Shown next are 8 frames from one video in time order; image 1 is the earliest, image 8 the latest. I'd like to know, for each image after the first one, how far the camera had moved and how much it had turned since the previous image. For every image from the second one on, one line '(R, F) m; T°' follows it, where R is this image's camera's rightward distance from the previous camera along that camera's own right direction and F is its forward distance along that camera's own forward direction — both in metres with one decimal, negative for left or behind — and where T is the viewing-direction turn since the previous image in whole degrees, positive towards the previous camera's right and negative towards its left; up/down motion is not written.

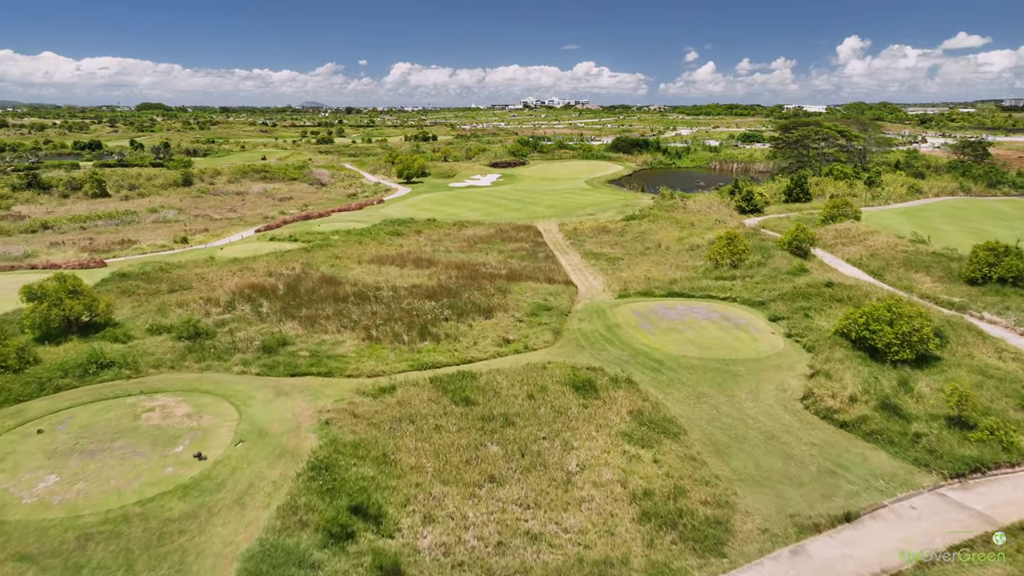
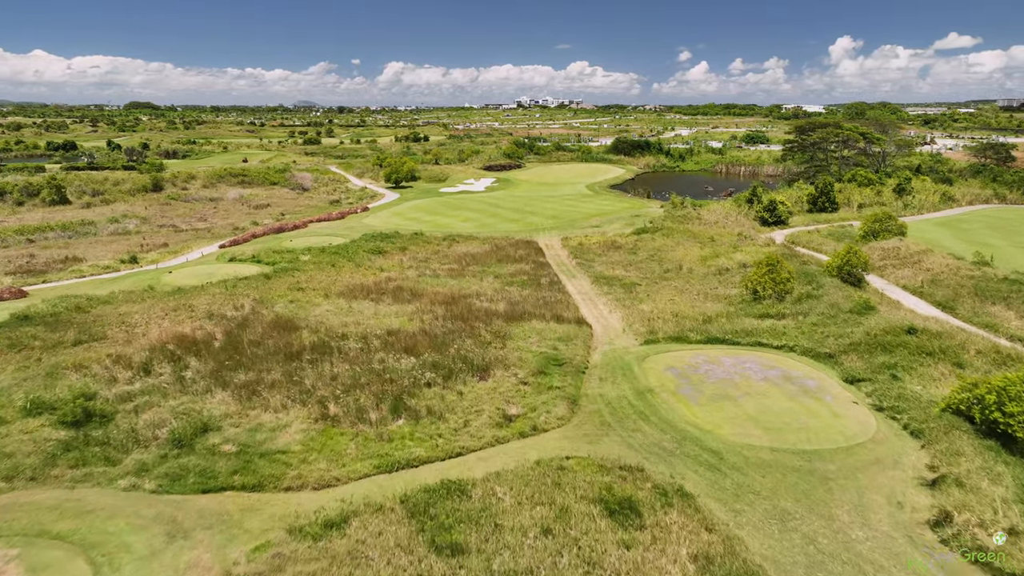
(-0.2, +4.7) m; 0°
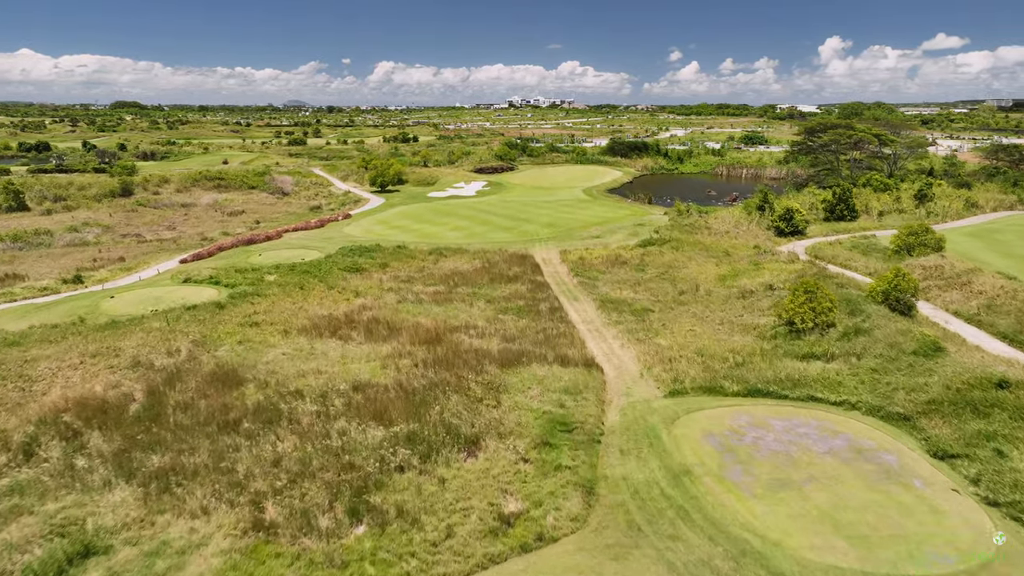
(-0.1, +3.6) m; +1°
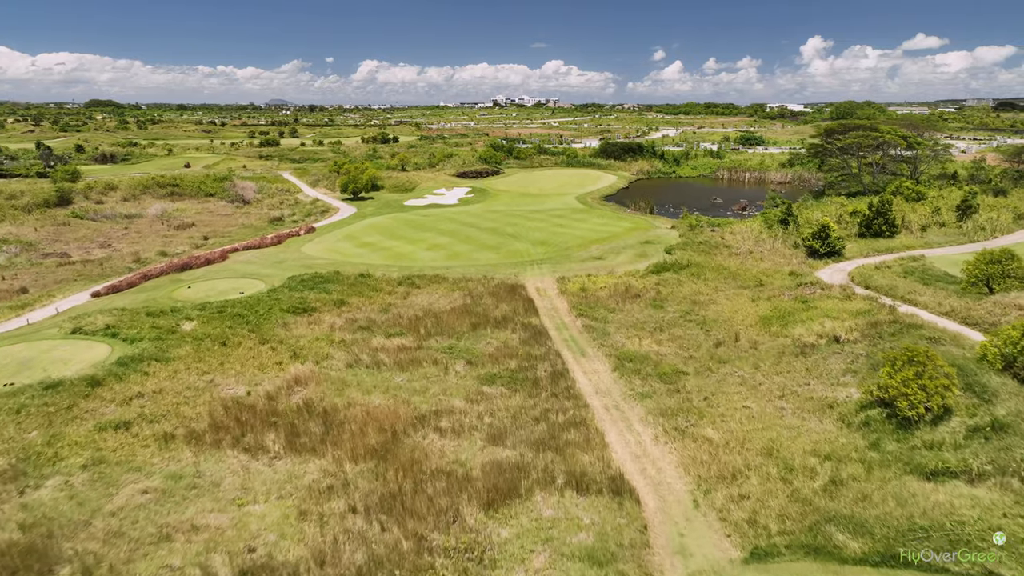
(-0.1, +6.0) m; +1°
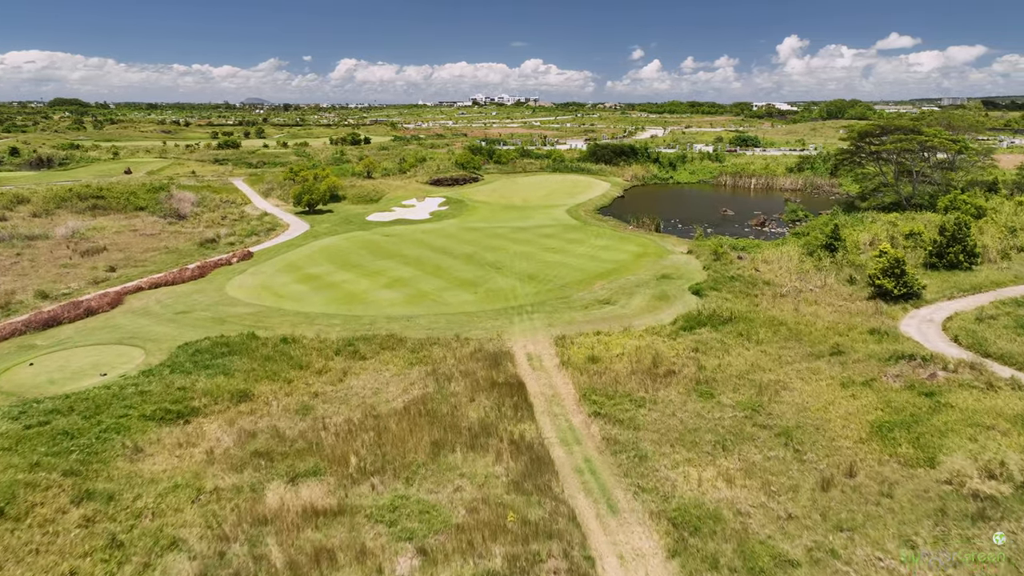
(0.0, +7.9) m; +2°
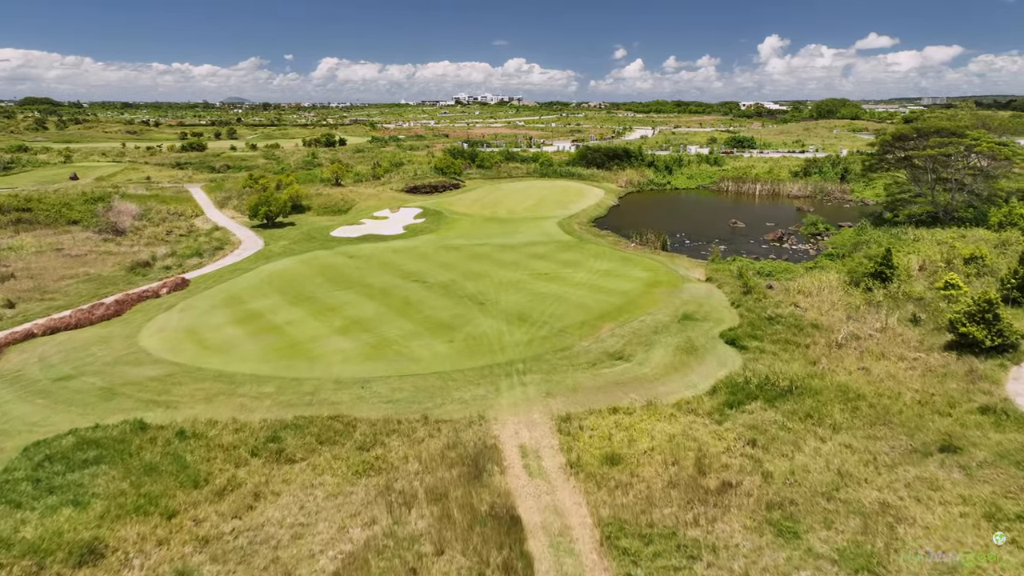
(-0.1, +5.7) m; +1°
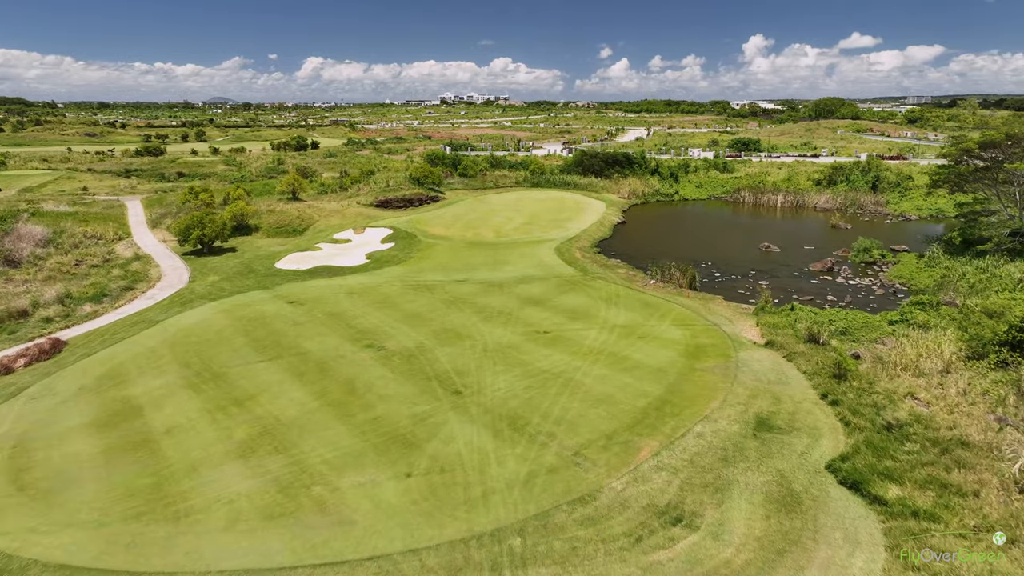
(0.0, +8.0) m; +1°
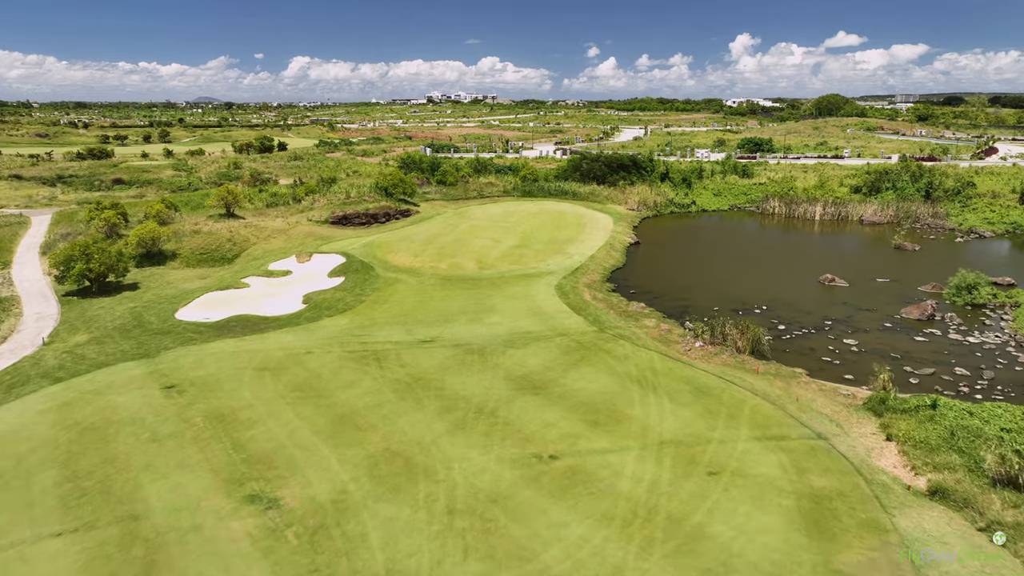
(+0.1, +9.1) m; +1°
